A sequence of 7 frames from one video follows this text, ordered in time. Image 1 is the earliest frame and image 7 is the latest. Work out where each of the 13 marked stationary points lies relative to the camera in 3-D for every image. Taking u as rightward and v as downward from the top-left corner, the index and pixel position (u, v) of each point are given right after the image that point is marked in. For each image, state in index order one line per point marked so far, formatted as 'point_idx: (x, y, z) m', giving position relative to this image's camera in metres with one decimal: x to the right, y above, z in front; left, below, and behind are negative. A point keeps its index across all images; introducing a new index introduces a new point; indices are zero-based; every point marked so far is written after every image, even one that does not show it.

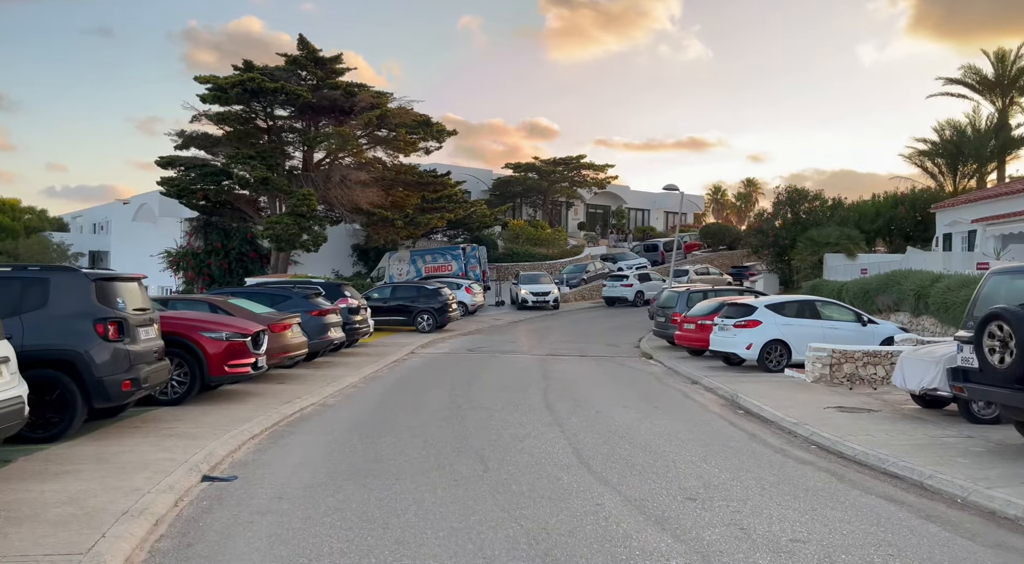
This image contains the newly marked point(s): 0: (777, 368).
0: (+5.4, -1.8, +14.5) m
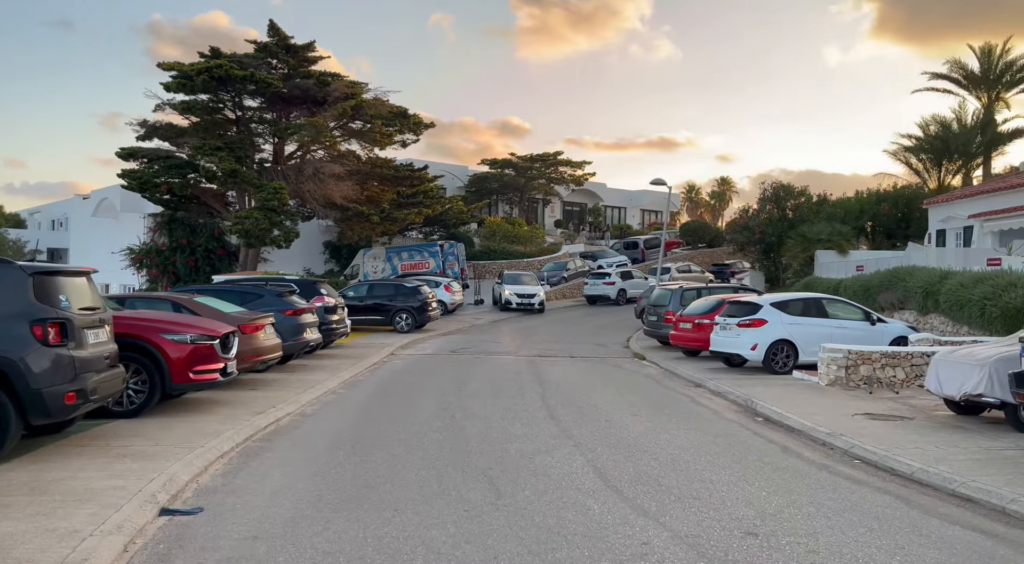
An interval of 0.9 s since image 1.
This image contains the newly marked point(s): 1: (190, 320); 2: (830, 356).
0: (+5.2, -1.7, +13.8) m
1: (-4.3, -0.5, +9.6) m
2: (+5.1, -1.2, +11.5) m
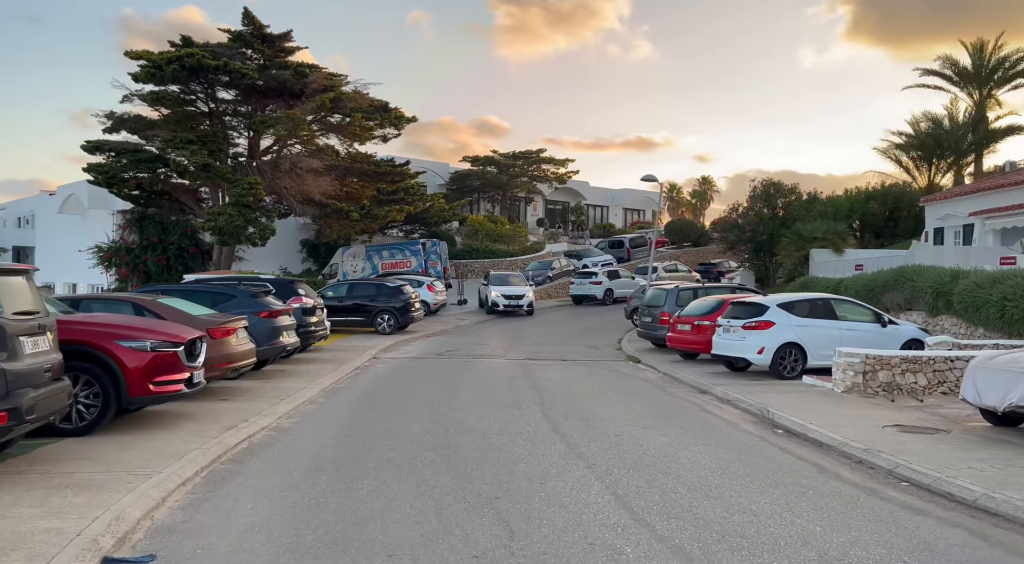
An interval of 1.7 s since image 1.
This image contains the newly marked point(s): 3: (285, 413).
0: (+5.1, -1.7, +13.0) m
1: (-4.3, -0.5, +8.6) m
2: (+5.1, -1.2, +10.8) m
3: (-3.2, -1.8, +9.9) m
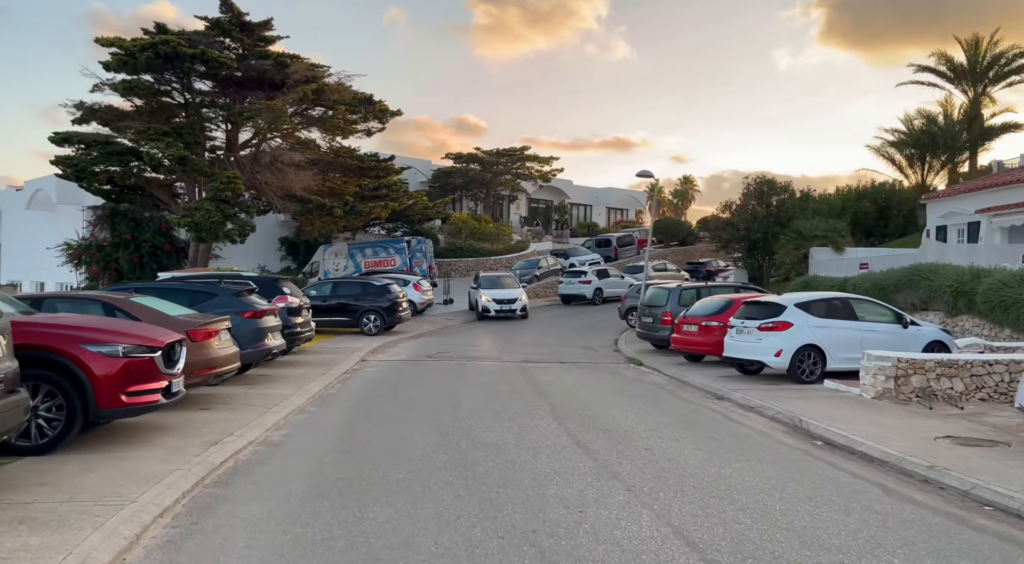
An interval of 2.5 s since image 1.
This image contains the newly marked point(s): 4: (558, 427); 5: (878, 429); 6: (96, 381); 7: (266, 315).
0: (+5.2, -1.7, +12.3) m
1: (-4.1, -0.5, +7.6) m
2: (+5.2, -1.2, +10.1) m
3: (-3.0, -1.8, +9.0) m
4: (+0.5, -1.8, +8.7) m
5: (+4.4, -1.7, +8.5) m
6: (-4.0, -1.0, +6.9) m
7: (-4.2, -0.6, +12.2) m
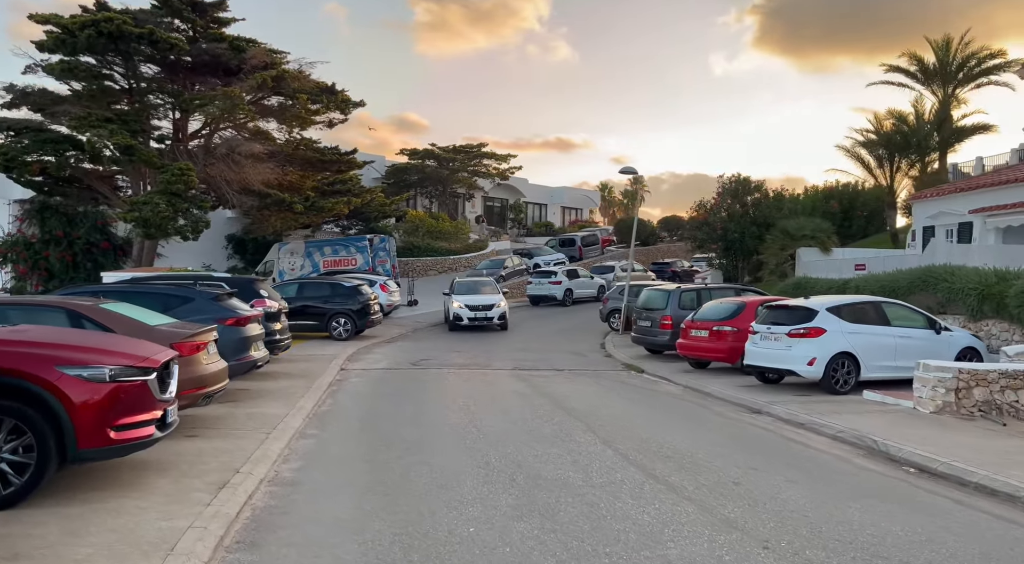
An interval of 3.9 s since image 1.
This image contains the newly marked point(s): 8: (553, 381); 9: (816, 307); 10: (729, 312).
0: (+5.4, -1.7, +11.6) m
1: (-3.5, -0.5, +6.1) m
2: (+5.6, -1.2, +9.3) m
3: (-2.5, -1.8, +7.6) m
4: (+1.1, -1.8, +7.6) m
5: (+4.9, -1.8, +7.7) m
6: (-3.4, -1.0, +5.4) m
7: (-3.9, -0.6, +10.7) m
8: (+0.8, -1.9, +14.1) m
9: (+5.1, -0.4, +11.9) m
10: (+4.4, -0.6, +14.5) m
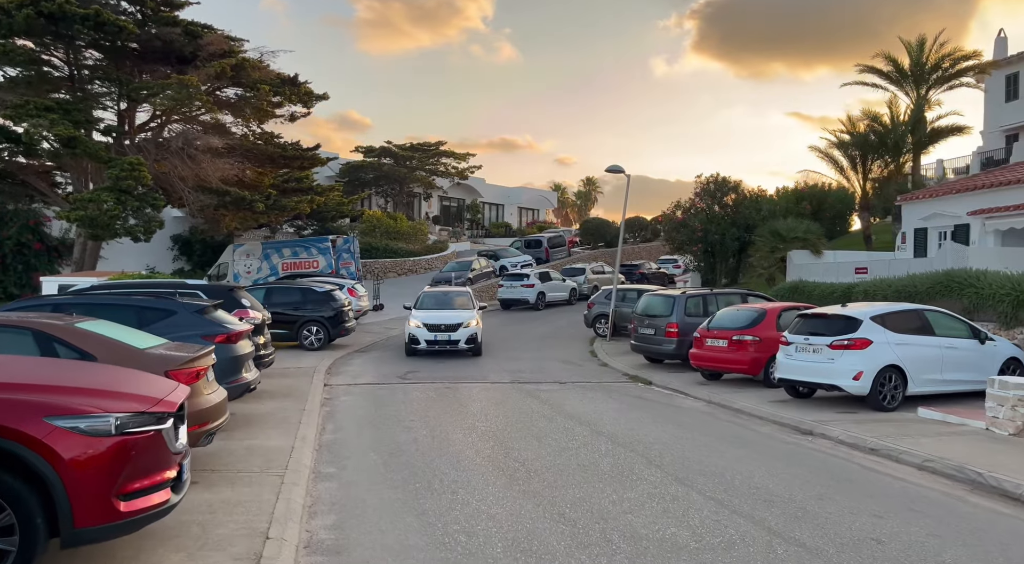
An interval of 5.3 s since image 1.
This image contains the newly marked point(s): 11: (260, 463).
0: (+5.7, -1.8, +10.8) m
1: (-2.7, -0.7, +4.7) m
2: (+6.1, -1.4, +8.6) m
3: (-1.8, -2.0, +6.2) m
4: (+1.7, -2.0, +6.5) m
5: (+5.5, -1.9, +6.9) m
6: (-2.5, -1.1, +4.0) m
7: (-3.5, -0.8, +9.2) m
8: (+1.0, -2.1, +12.9) m
9: (+5.4, -0.5, +11.1) m
10: (+4.5, -0.7, +13.6) m
11: (-2.7, -1.9, +7.6) m
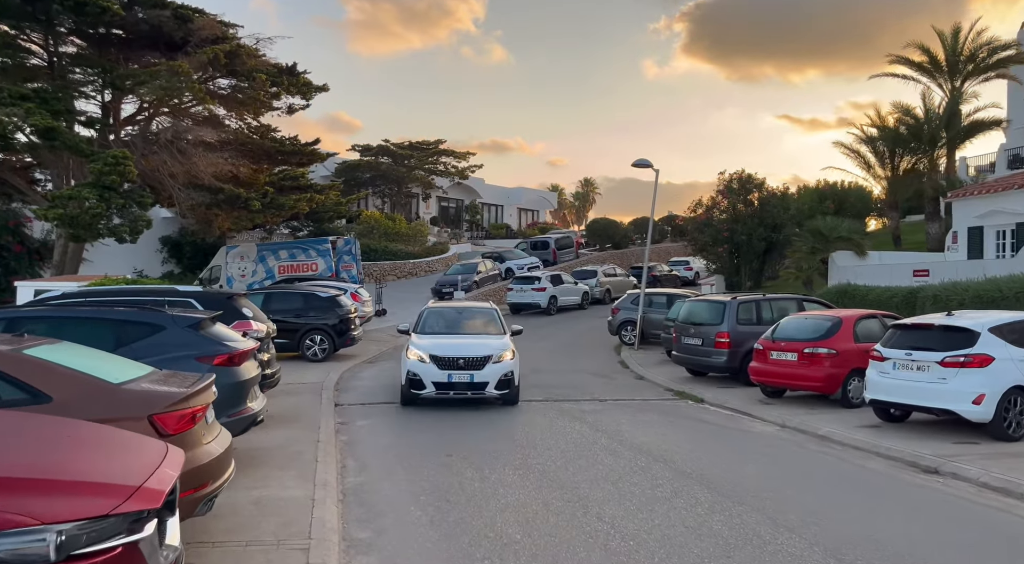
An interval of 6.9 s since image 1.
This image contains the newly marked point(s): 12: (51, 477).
0: (+6.4, -1.9, +9.2) m
1: (-1.9, -0.7, +2.9) m
2: (+6.8, -1.4, +6.9) m
3: (-1.1, -2.1, +4.5) m
4: (+2.5, -2.0, +4.8) m
5: (+6.3, -2.0, +5.2) m
6: (-1.7, -1.2, +2.3) m
7: (-2.8, -0.8, +7.4) m
8: (+1.6, -2.2, +11.2) m
9: (+6.1, -0.6, +9.4) m
10: (+5.2, -0.8, +12.0) m
11: (-2.0, -2.0, +5.8) m
12: (-1.8, -0.7, +2.6) m
